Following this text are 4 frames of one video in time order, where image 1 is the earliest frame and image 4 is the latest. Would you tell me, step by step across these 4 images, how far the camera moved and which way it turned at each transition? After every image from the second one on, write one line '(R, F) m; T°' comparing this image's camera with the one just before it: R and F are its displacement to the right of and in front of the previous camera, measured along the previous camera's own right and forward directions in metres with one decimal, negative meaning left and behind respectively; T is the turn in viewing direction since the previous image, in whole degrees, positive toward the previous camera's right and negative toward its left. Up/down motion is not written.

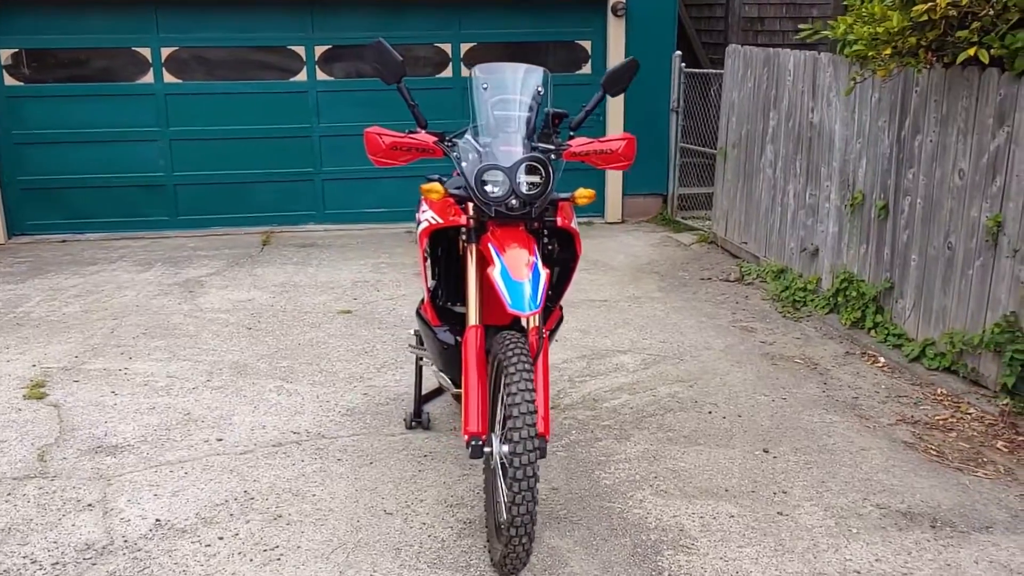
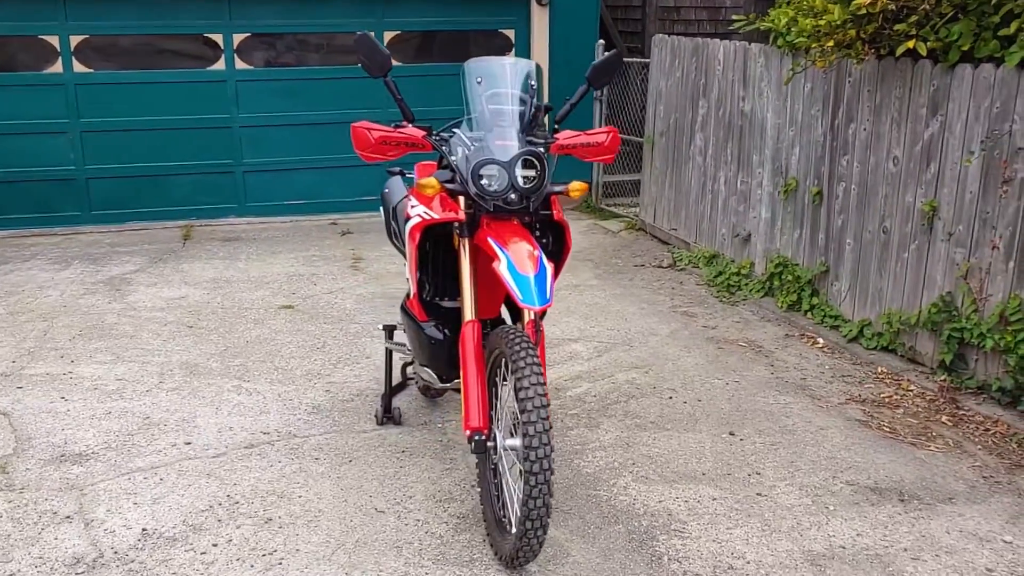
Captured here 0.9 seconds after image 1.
(-0.3, 0.0) m; +6°
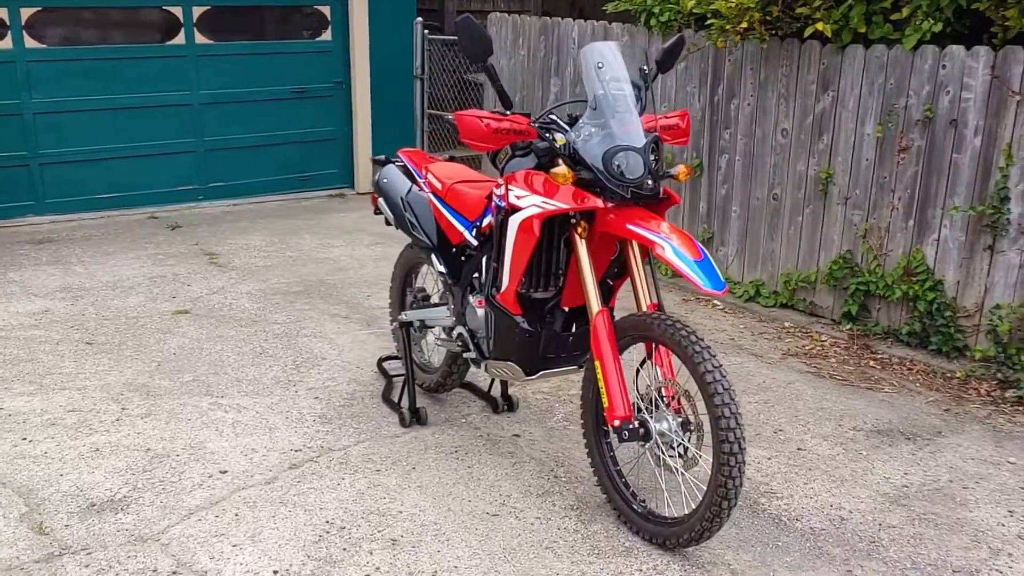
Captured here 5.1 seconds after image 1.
(-1.1, +0.2) m; +16°
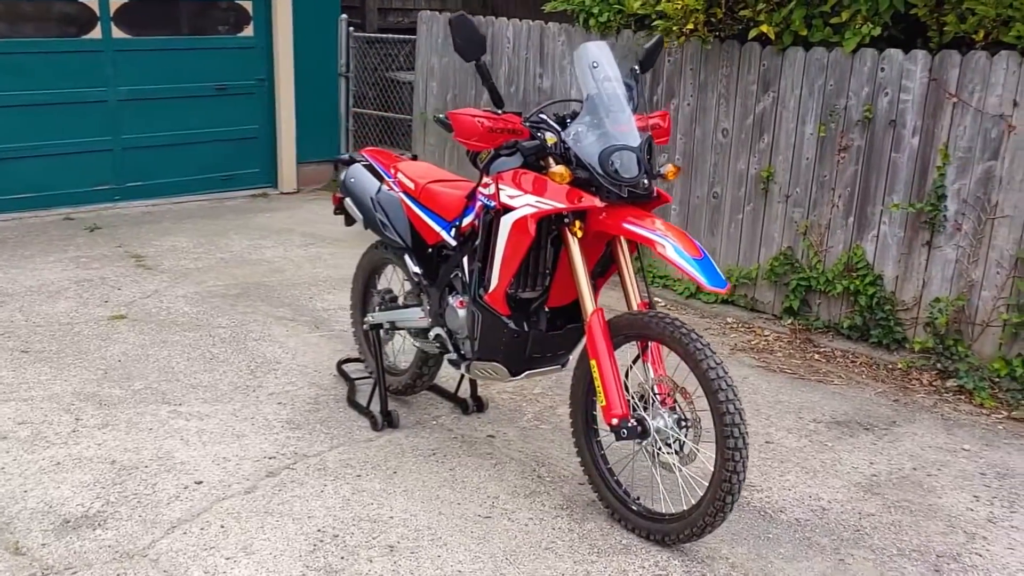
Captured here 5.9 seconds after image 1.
(-0.2, 0.0) m; +6°
